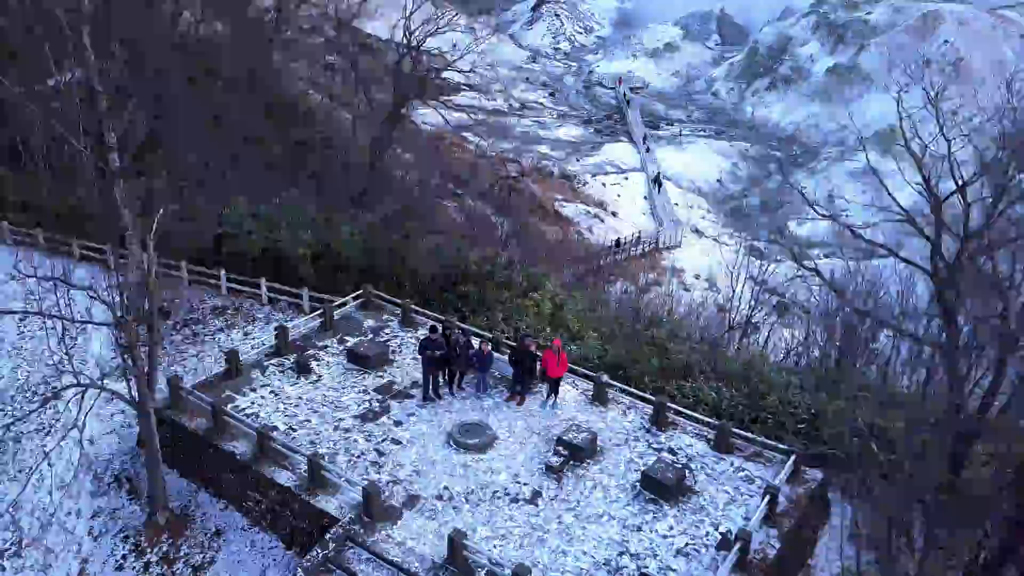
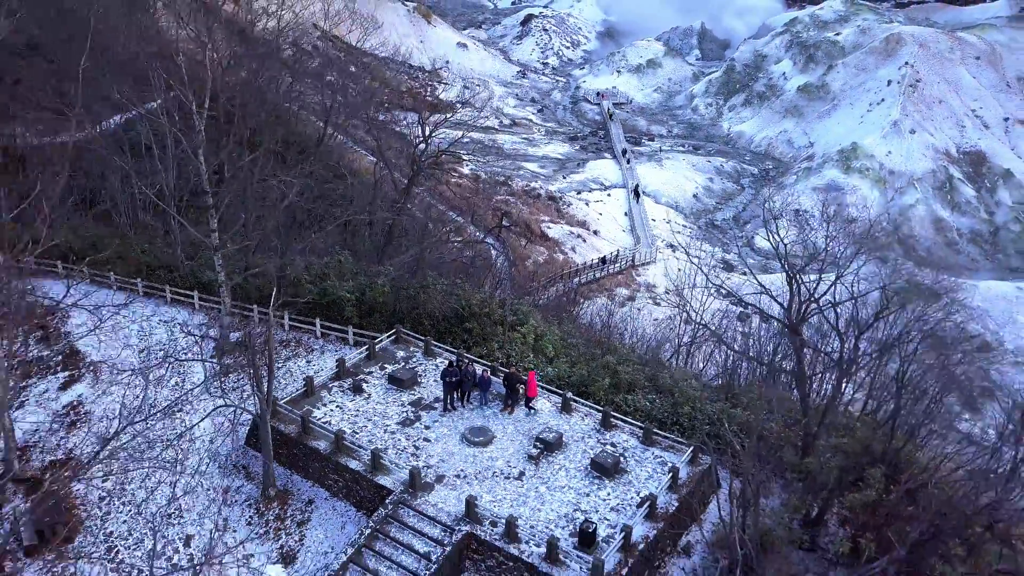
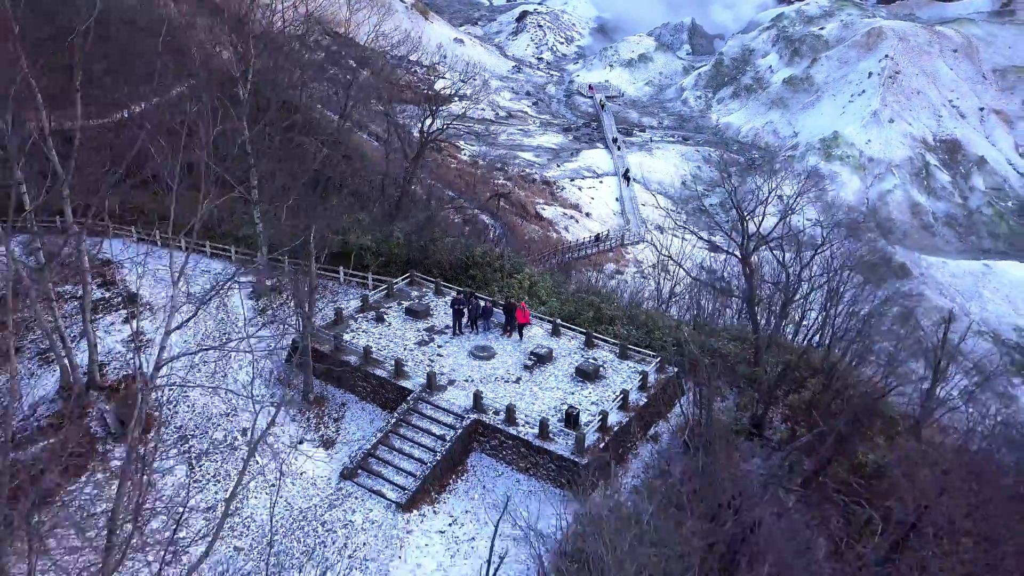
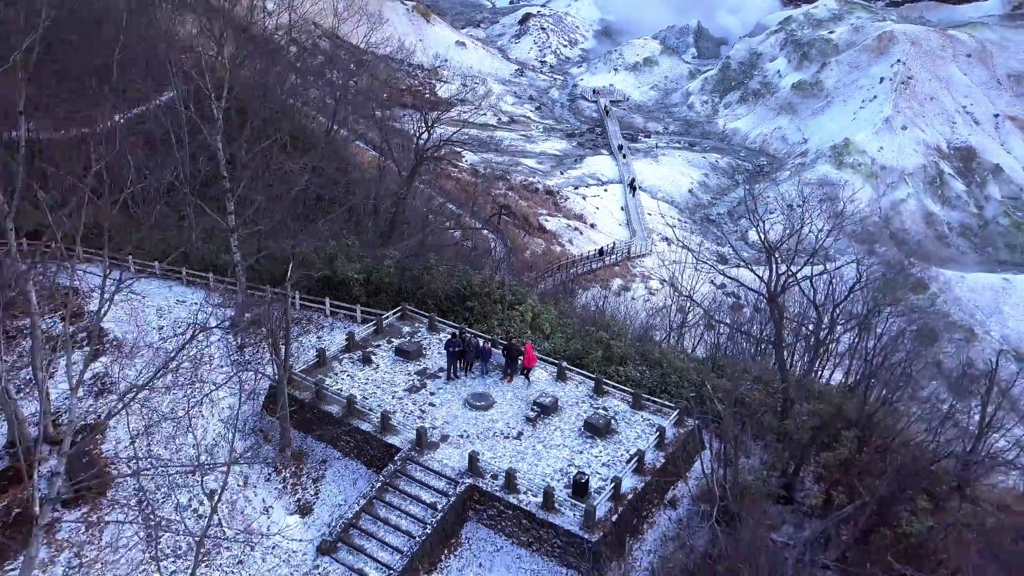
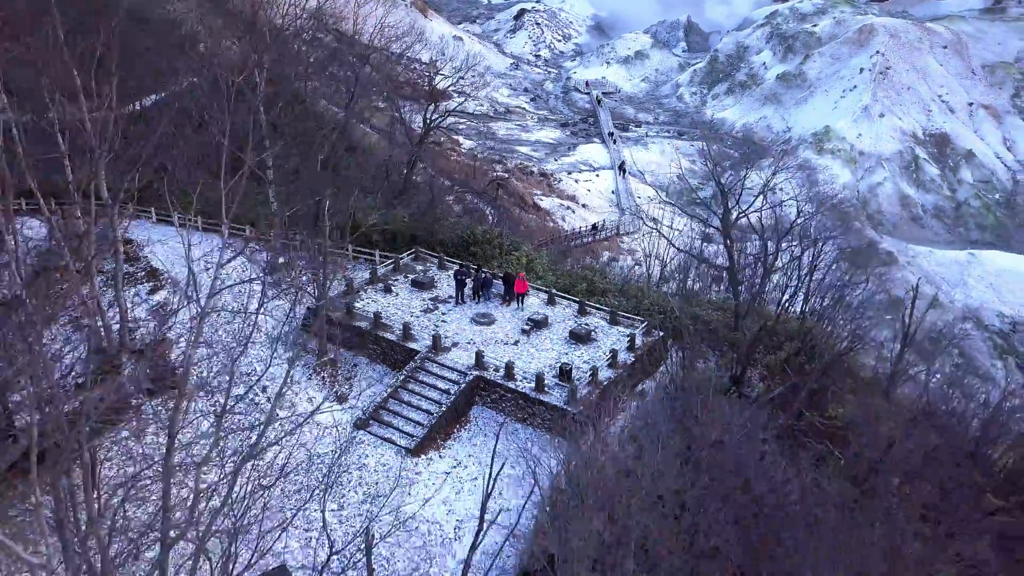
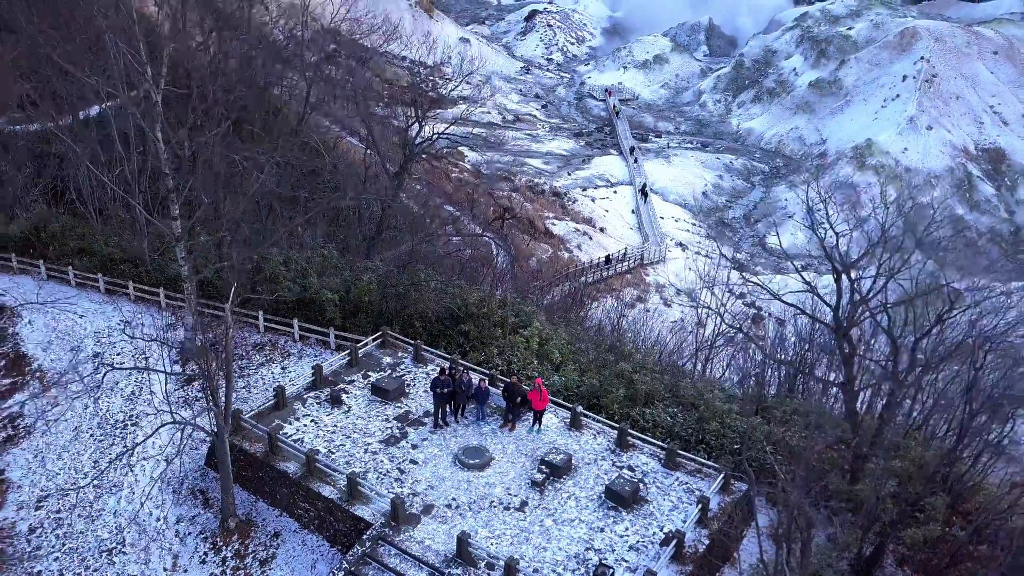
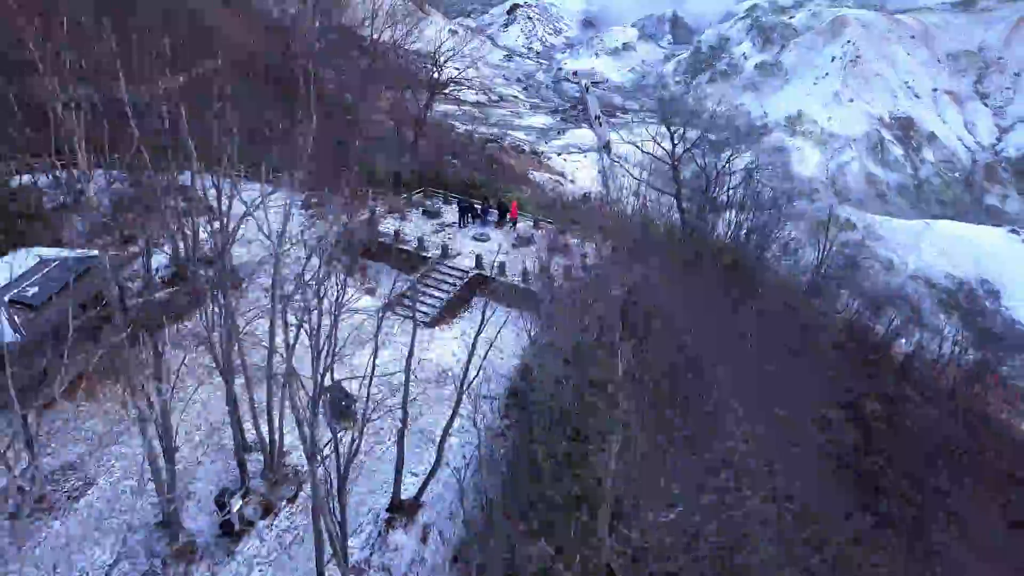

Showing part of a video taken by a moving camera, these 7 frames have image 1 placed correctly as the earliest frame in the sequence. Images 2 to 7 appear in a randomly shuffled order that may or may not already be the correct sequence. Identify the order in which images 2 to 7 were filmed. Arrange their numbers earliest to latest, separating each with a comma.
6, 2, 4, 3, 5, 7
